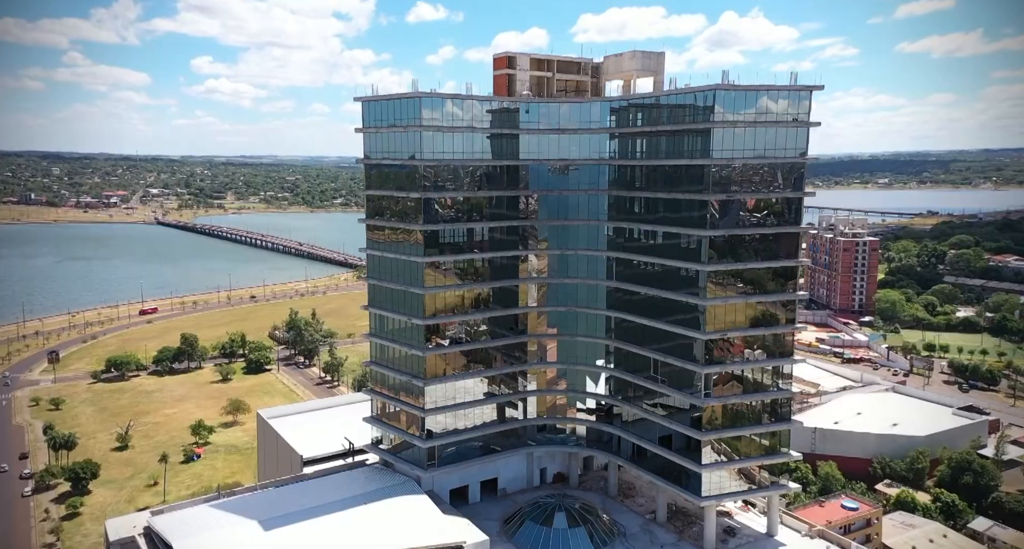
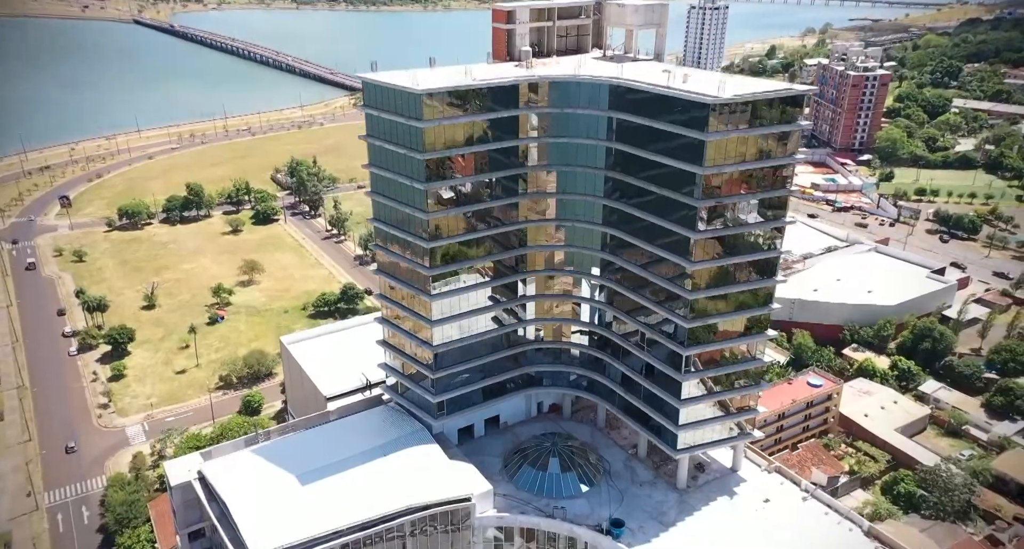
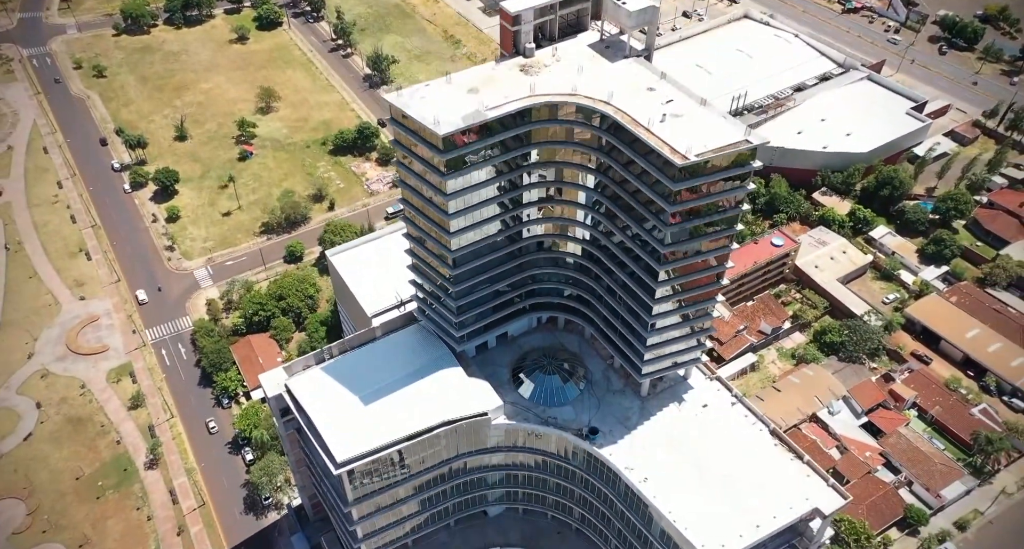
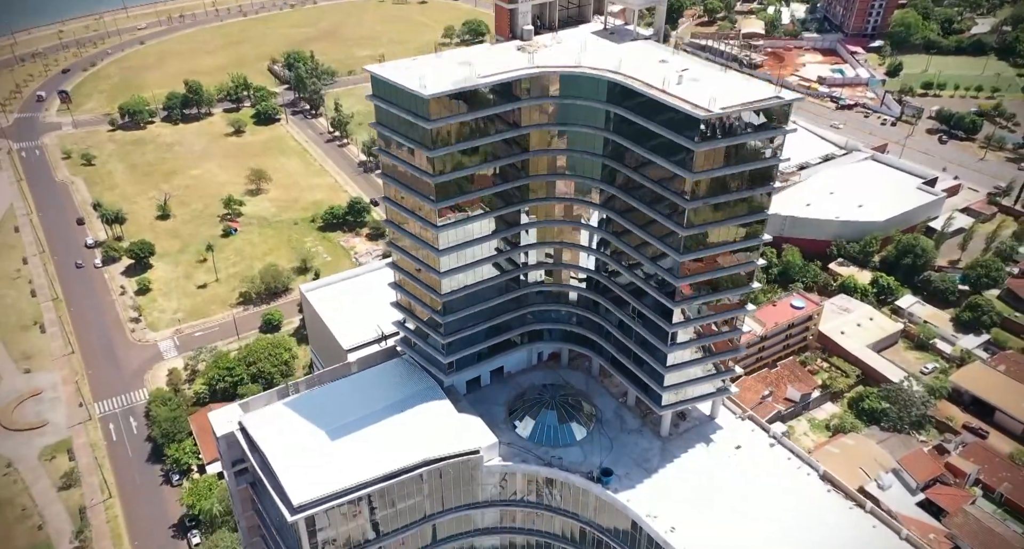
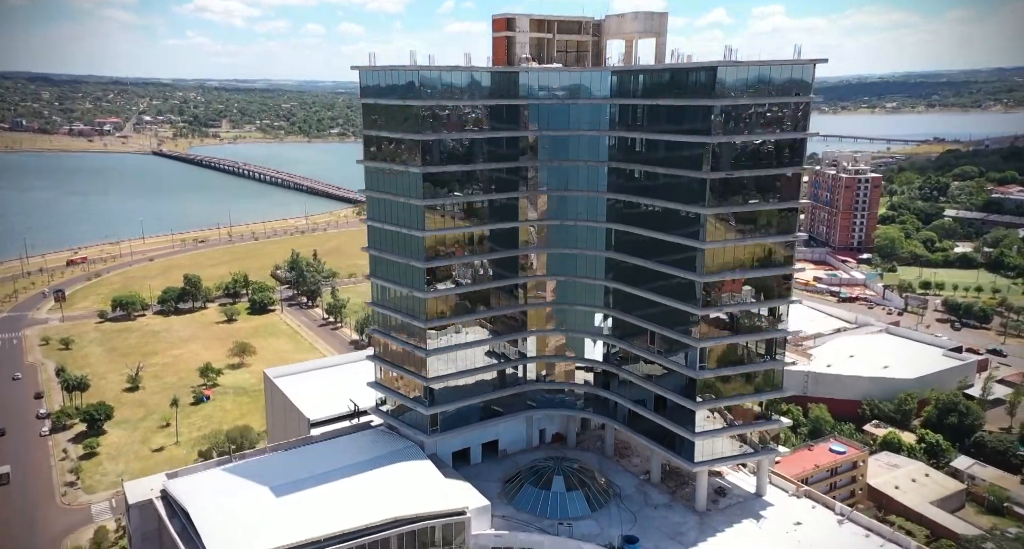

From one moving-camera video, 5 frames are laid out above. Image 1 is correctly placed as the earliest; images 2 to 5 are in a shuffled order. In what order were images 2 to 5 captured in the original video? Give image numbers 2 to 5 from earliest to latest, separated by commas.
5, 2, 4, 3
